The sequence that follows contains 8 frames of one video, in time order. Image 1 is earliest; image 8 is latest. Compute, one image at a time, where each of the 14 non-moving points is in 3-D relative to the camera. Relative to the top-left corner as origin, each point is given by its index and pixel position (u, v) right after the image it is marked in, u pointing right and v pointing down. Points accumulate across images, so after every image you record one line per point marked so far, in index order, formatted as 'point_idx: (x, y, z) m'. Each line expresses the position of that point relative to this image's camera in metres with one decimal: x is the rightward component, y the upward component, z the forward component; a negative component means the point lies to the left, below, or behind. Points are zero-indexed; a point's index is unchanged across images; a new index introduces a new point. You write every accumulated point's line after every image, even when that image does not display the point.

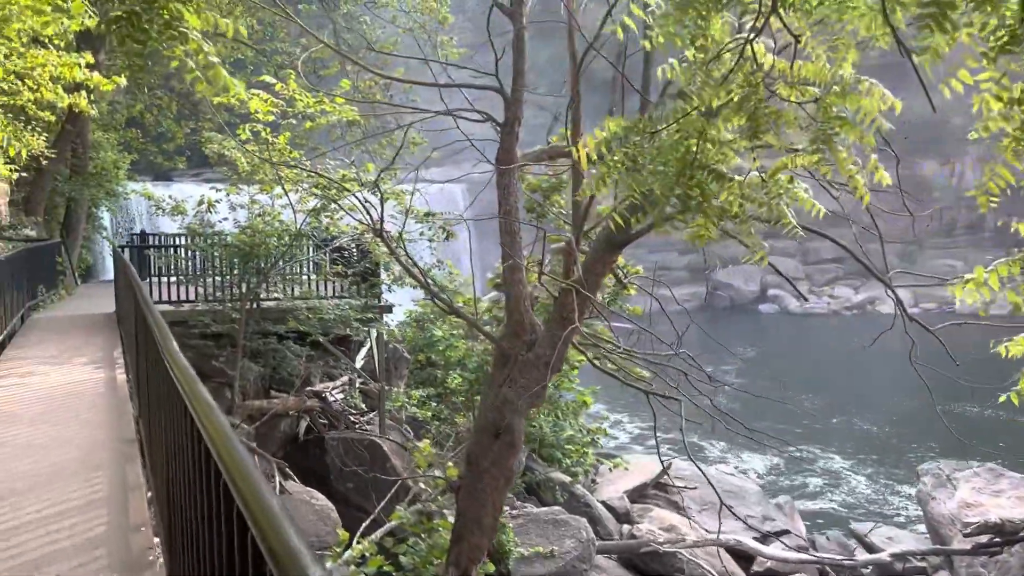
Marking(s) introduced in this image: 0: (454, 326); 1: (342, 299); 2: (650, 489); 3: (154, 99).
0: (-0.8, -0.6, +12.8) m
1: (-2.0, -0.1, +10.4) m
2: (+2.7, -3.9, +17.4) m
3: (-6.1, +3.2, +15.1) m
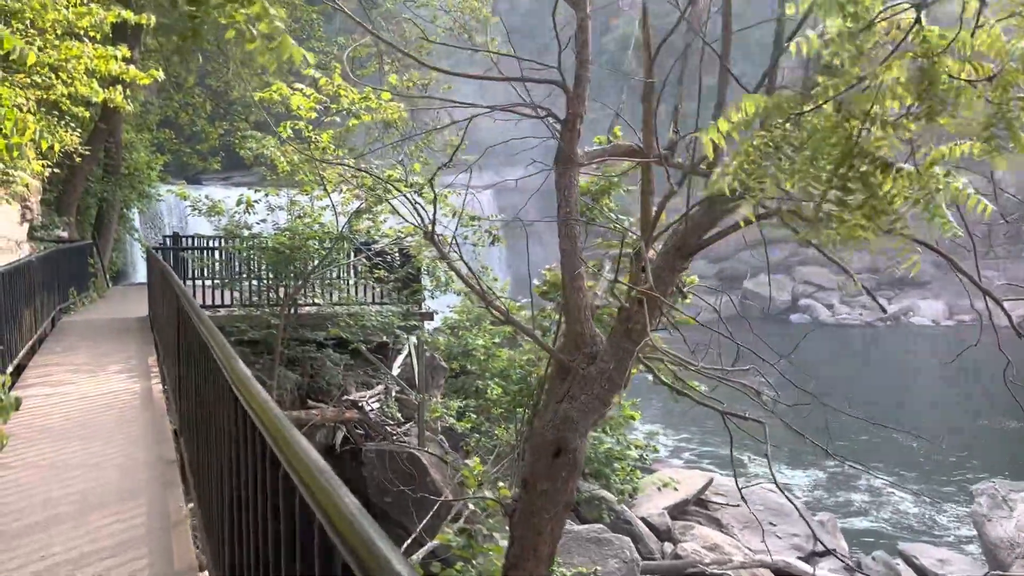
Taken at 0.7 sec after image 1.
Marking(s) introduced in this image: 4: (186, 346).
0: (-0.2, -0.6, +12.3) m
1: (-1.4, -0.2, +10.0) m
2: (+3.4, -4.1, +16.8) m
3: (-5.4, +3.2, +14.8) m
4: (-2.1, -0.3, +5.6) m
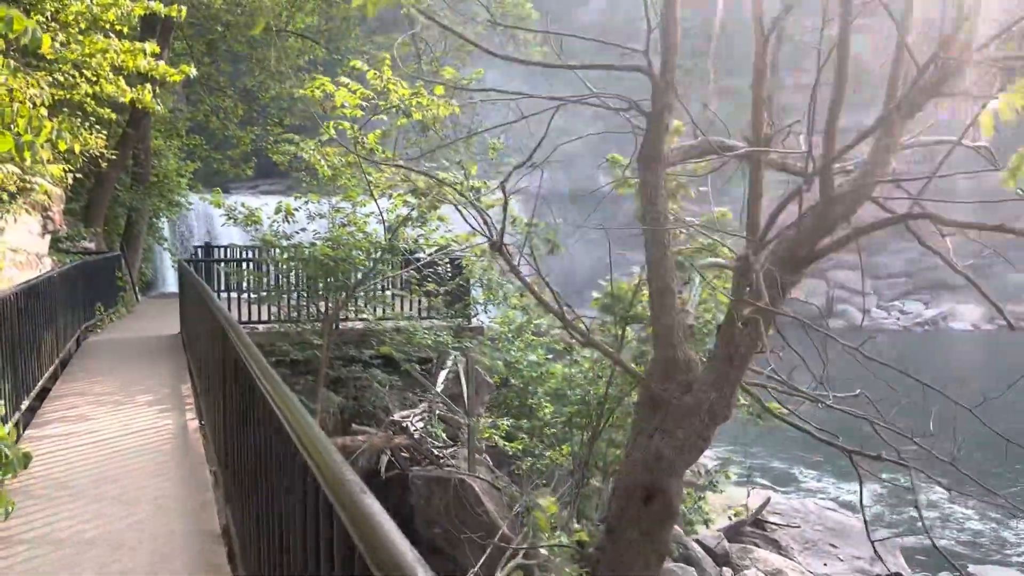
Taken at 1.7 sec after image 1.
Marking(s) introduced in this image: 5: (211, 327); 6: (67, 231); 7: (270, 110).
0: (+0.4, -0.8, +11.5) m
1: (-0.8, -0.4, +9.2) m
2: (+4.2, -4.2, +15.8) m
3: (-4.7, +3.0, +14.2) m
4: (-1.6, -0.4, +4.8) m
5: (-2.2, -0.2, +6.5) m
6: (-5.8, +0.7, +11.6) m
7: (-3.9, +2.9, +14.2) m
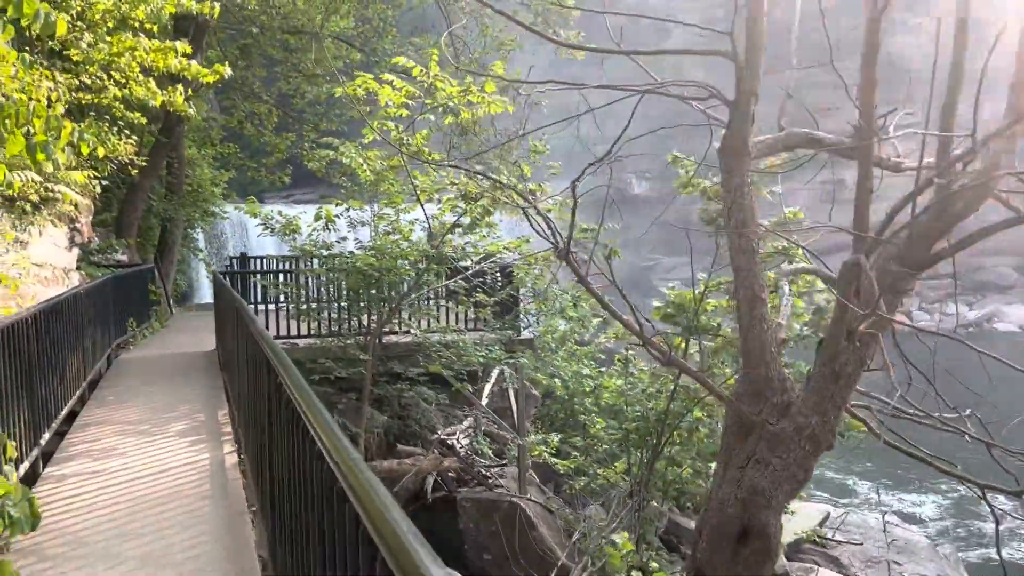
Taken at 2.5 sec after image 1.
0: (+1.1, -0.9, +10.9) m
1: (-0.3, -0.5, +8.6) m
2: (+5.0, -4.3, +15.1) m
3: (-4.0, +2.8, +13.8) m
4: (-1.2, -0.5, +4.3) m
5: (-1.8, -0.3, +6.0) m
6: (-5.2, +0.6, +11.2) m
7: (-3.2, +2.7, +13.8) m
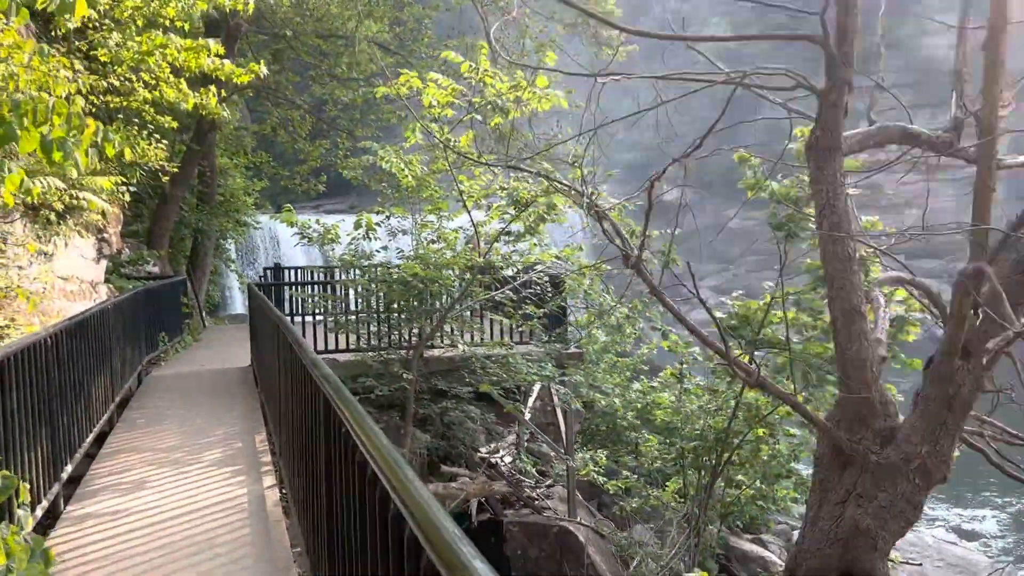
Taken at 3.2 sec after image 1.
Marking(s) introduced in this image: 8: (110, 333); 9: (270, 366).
0: (+1.6, -1.0, +10.3) m
1: (+0.2, -0.6, +8.1) m
2: (+5.7, -4.5, +14.4) m
3: (-3.4, +2.6, +13.4) m
4: (-0.9, -0.6, +3.8) m
5: (-1.4, -0.4, +5.6) m
6: (-4.7, +0.4, +10.9) m
7: (-2.6, +2.5, +13.4) m
8: (-2.7, -0.3, +5.9) m
9: (-1.7, -0.6, +6.3) m
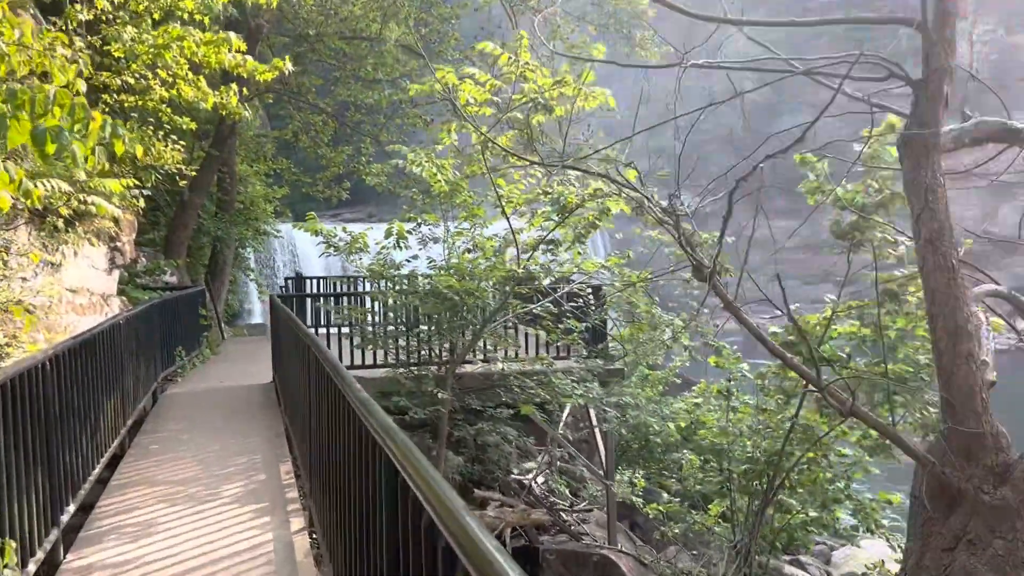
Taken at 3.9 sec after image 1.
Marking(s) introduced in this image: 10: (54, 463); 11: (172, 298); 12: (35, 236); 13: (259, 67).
0: (+2.0, -1.1, +9.8) m
1: (+0.5, -0.7, +7.6) m
2: (+6.1, -4.6, +13.7) m
3: (-3.0, +2.5, +13.0) m
4: (-0.6, -0.6, +3.3) m
5: (-1.2, -0.5, +5.1) m
6: (-4.3, +0.3, +10.5) m
7: (-2.2, +2.4, +12.9) m
8: (-2.4, -0.4, +5.4) m
9: (-1.4, -0.6, +5.8) m
10: (-1.8, -0.7, +3.5) m
11: (-3.0, -0.1, +8.0) m
12: (-2.6, +0.3, +4.9) m
13: (-1.8, +1.6, +6.3) m
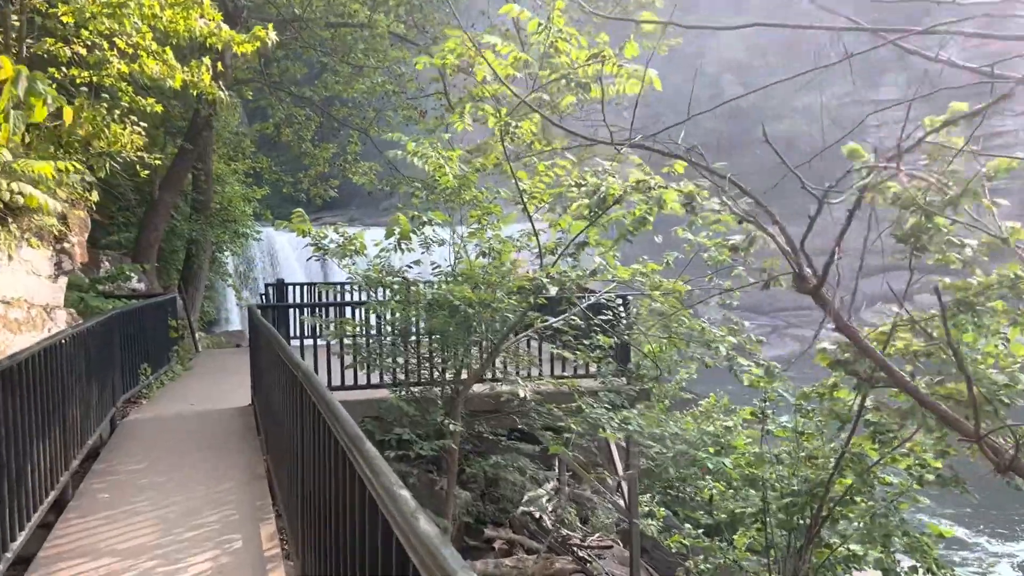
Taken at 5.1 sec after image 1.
0: (+2.0, -1.2, +8.9) m
1: (+0.6, -0.7, +6.7) m
2: (+6.1, -4.8, +12.9) m
3: (-3.0, +2.4, +12.0) m
4: (-0.4, -0.7, +2.3) m
5: (-1.0, -0.6, +4.1) m
6: (-4.3, +0.2, +9.4) m
7: (-2.2, +2.3, +12.0) m
8: (-2.2, -0.4, +4.4) m
9: (-1.3, -0.7, +4.8) m
10: (-1.6, -0.7, +2.5) m
11: (-2.9, -0.2, +7.0) m
12: (-2.5, +0.2, +3.9) m
13: (-1.7, +1.5, +5.4) m
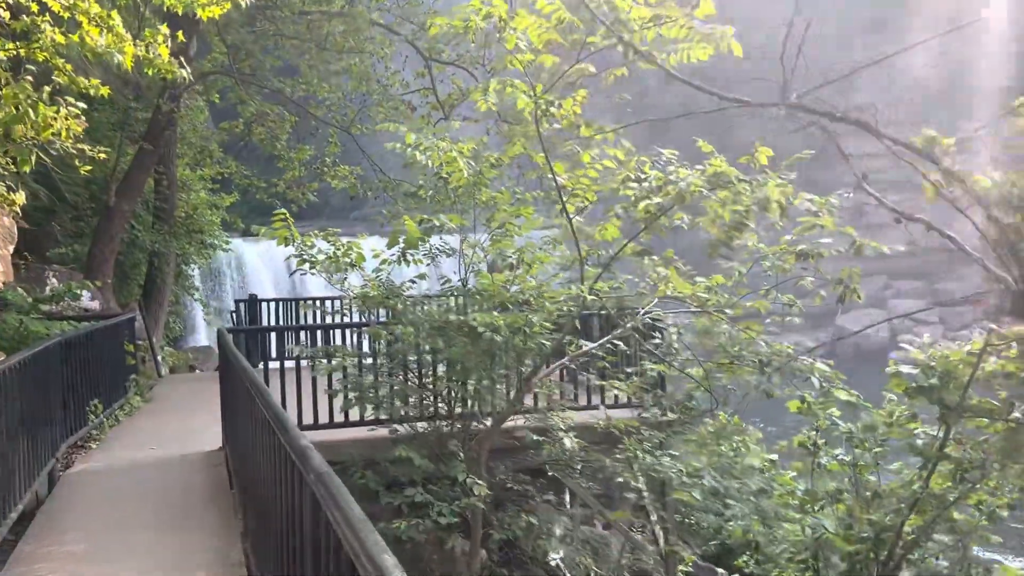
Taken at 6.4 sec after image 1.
0: (+2.1, -1.3, +7.9) m
1: (+0.7, -0.8, +5.6) m
2: (+6.0, -4.9, +12.0) m
3: (-3.1, +2.2, +10.9) m
4: (-0.1, -0.7, +1.3) m
5: (-0.8, -0.7, +3.0) m
6: (-4.2, 0.0, +8.3) m
7: (-2.2, +2.1, +10.9) m
8: (-2.0, -0.5, +3.3) m
9: (-1.1, -0.8, +3.8) m
10: (-1.3, -0.8, +1.5) m
11: (-2.8, -0.3, +5.9) m
12: (-2.2, +0.1, +2.8) m
13: (-1.5, +1.4, +4.3) m
